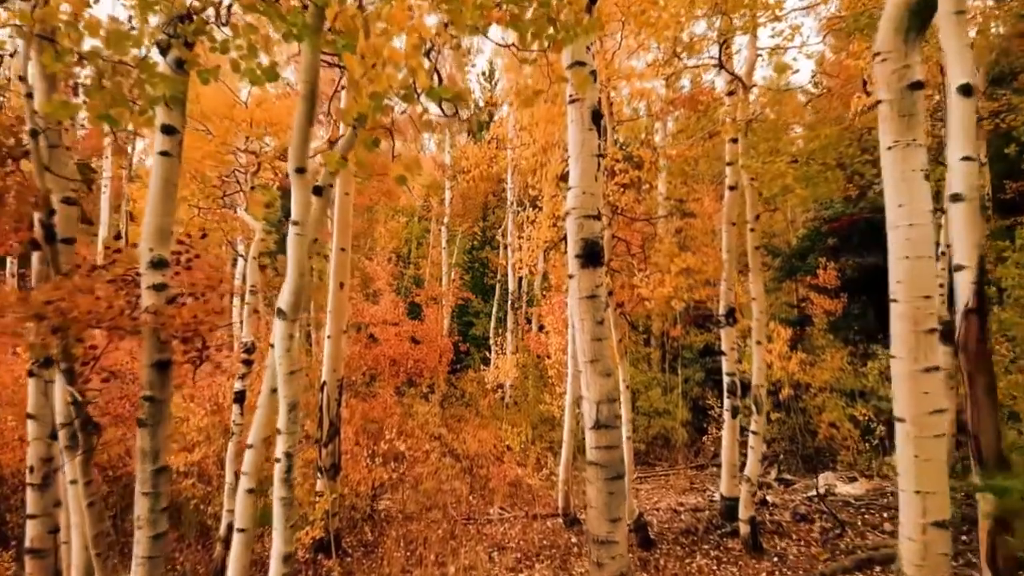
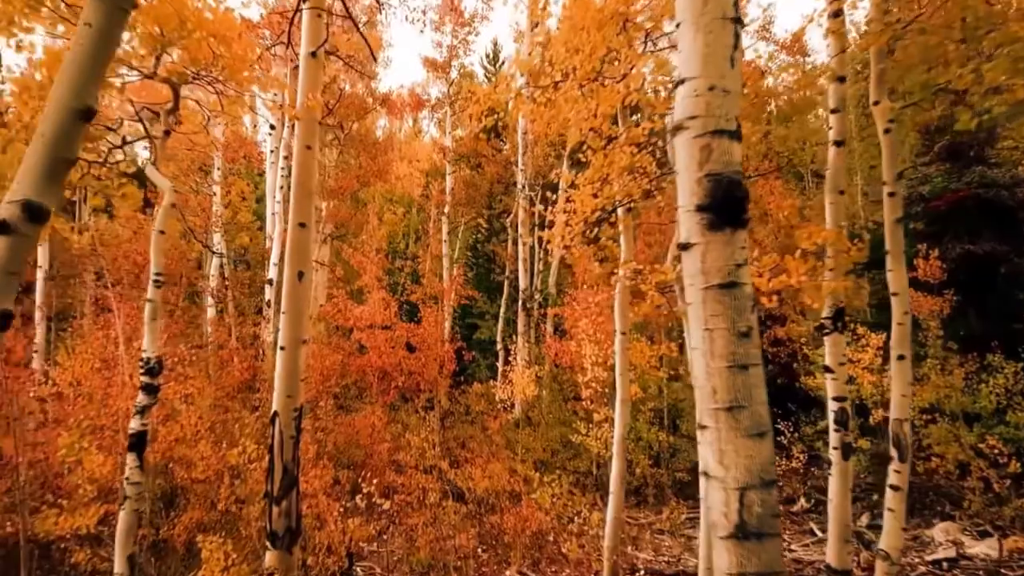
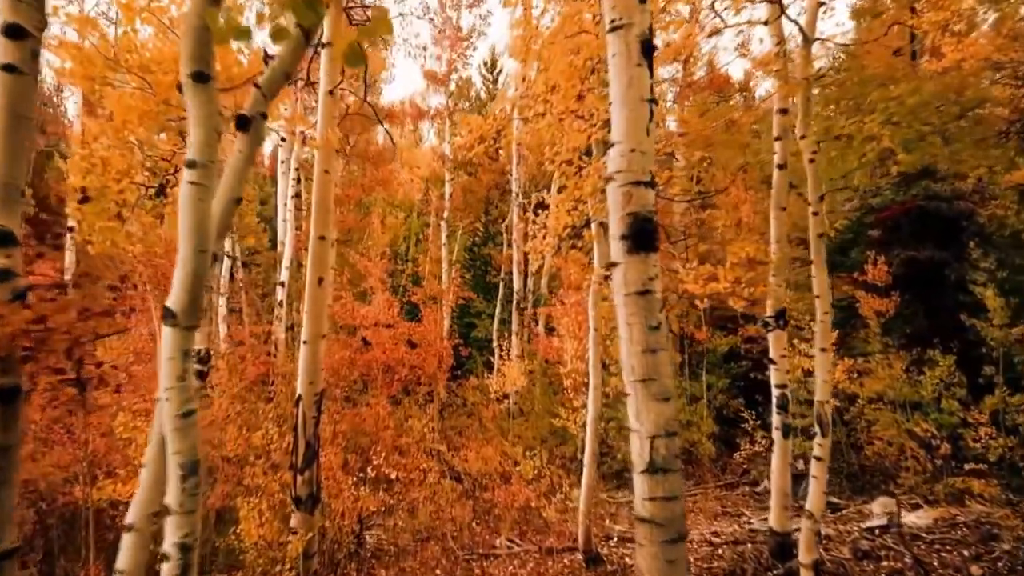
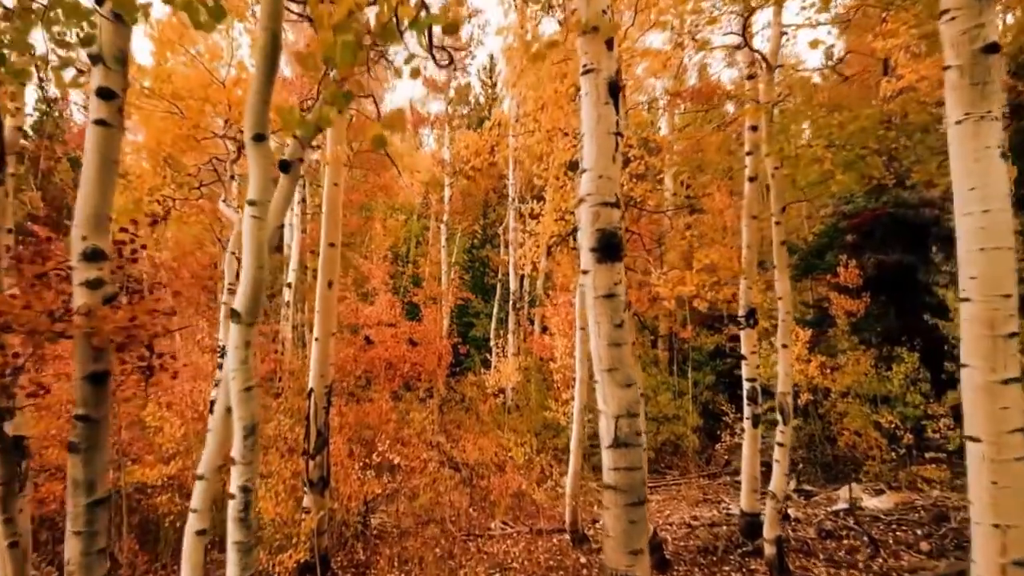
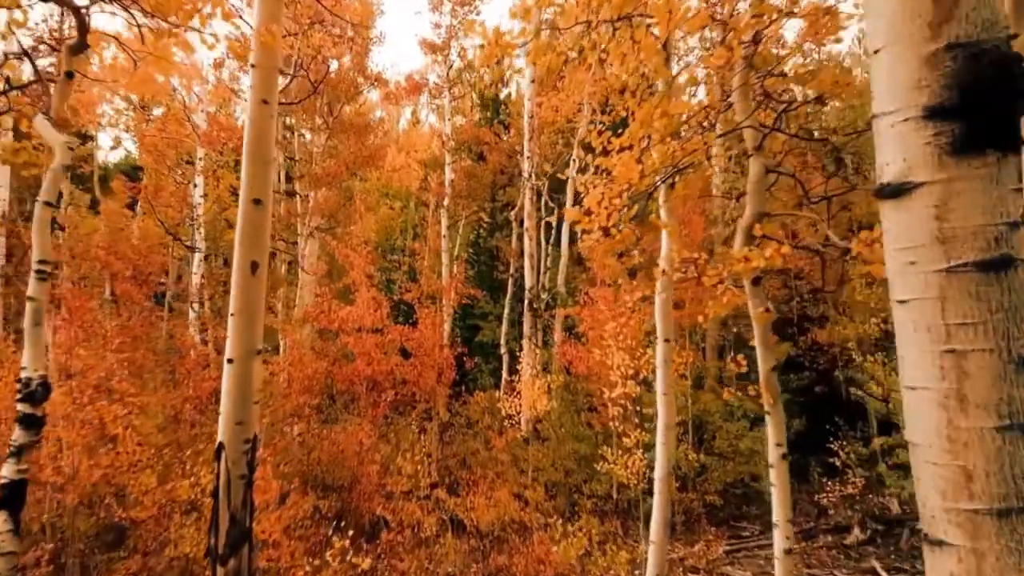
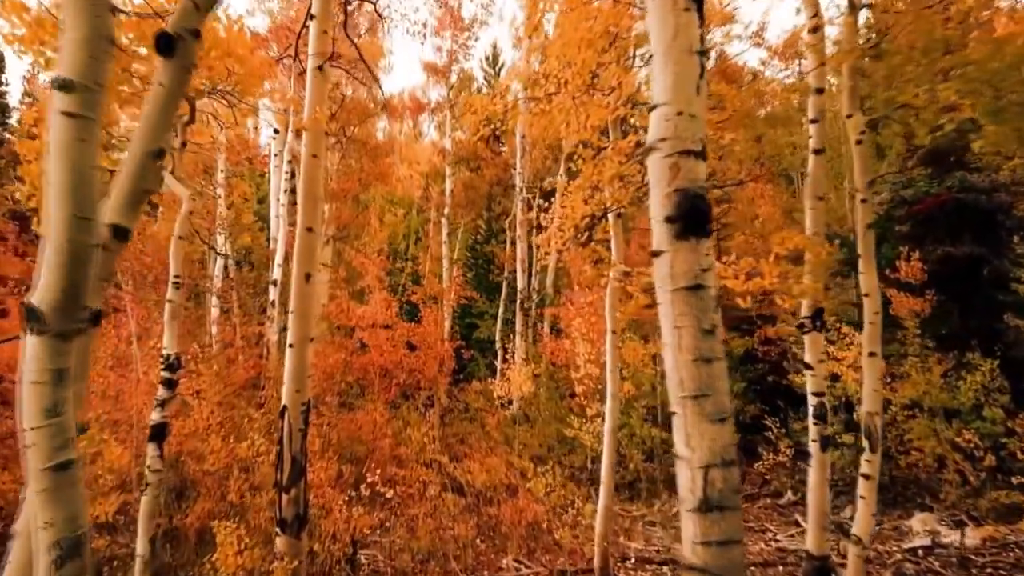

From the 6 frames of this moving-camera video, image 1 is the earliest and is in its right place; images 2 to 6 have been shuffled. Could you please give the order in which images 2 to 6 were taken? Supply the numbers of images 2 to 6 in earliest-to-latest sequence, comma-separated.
4, 3, 6, 2, 5
